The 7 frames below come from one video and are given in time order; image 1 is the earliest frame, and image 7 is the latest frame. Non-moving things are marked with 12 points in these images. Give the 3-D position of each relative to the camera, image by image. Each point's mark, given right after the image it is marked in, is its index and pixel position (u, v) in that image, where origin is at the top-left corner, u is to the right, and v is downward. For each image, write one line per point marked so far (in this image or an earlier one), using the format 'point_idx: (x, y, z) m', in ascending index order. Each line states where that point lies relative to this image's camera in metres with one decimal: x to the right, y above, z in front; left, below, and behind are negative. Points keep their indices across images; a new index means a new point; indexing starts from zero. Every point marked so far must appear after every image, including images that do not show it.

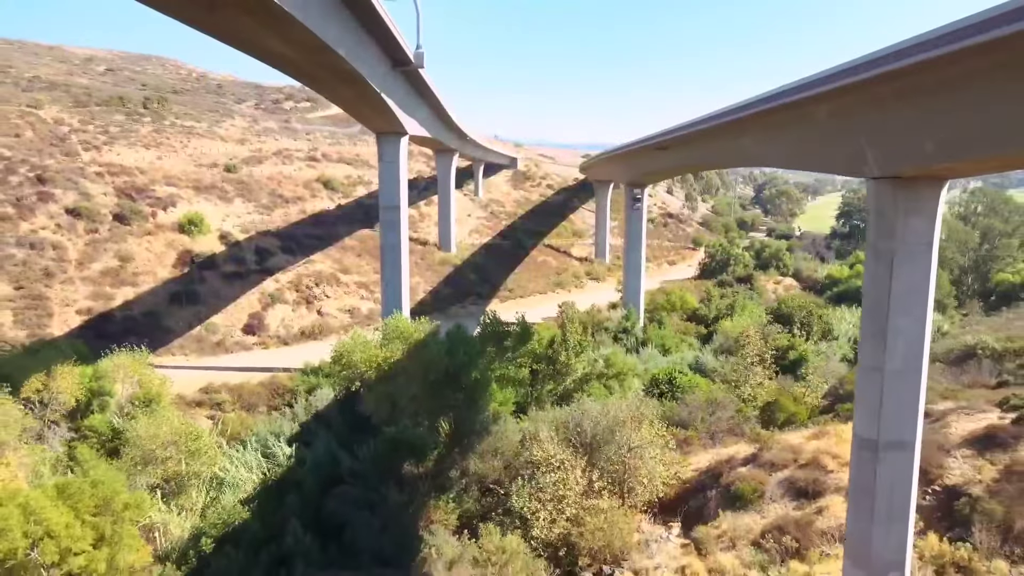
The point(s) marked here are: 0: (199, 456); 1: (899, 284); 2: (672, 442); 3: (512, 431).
0: (-7.3, -3.9, +16.9) m
1: (+6.4, 0.0, +12.3) m
2: (+4.2, -4.2, +19.3) m
3: (0.0, -3.6, +17.8) m
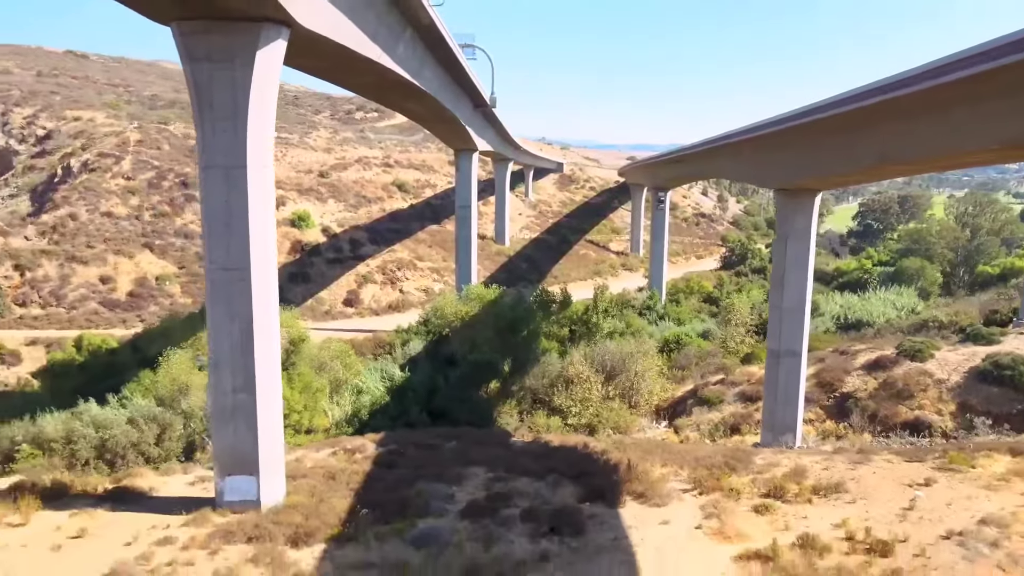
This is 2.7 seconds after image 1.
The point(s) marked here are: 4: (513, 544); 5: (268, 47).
0: (-5.8, -2.9, +25.7) m
1: (+7.6, +0.9, +20.3) m
2: (+5.8, -3.3, +27.3) m
3: (+1.5, -2.7, +26.1) m
4: (0.0, -3.5, +10.0) m
5: (-3.8, +3.8, +11.6) m
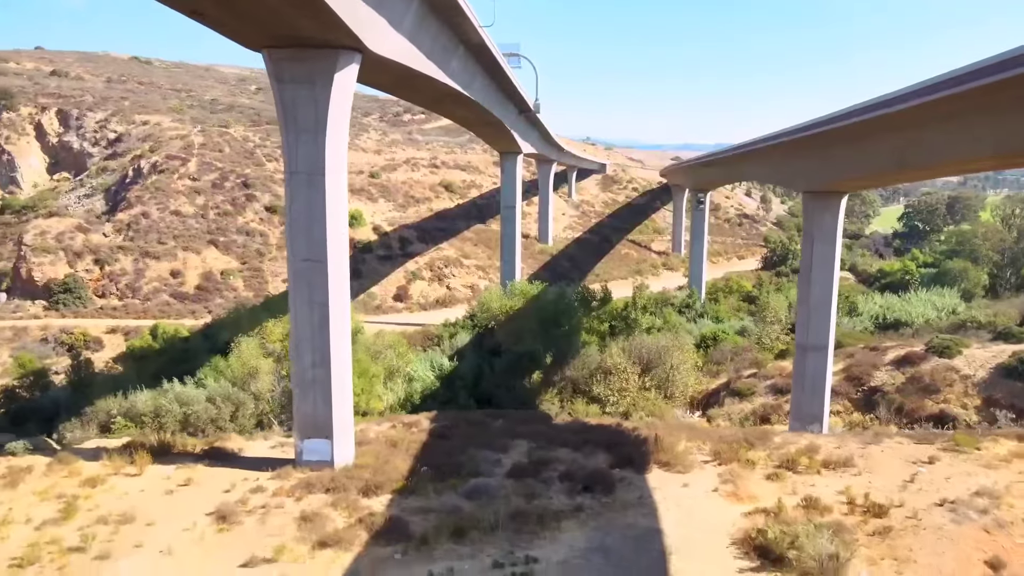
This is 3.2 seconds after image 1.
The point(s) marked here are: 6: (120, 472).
0: (-4.2, -2.7, +27.6) m
1: (+8.9, +1.0, +21.4) m
2: (+7.4, -3.2, +28.6) m
3: (+3.1, -2.5, +27.6) m
4: (+0.6, -3.3, +11.6) m
5: (-3.0, +4.0, +13.5) m
6: (-7.0, -3.3, +13.1) m
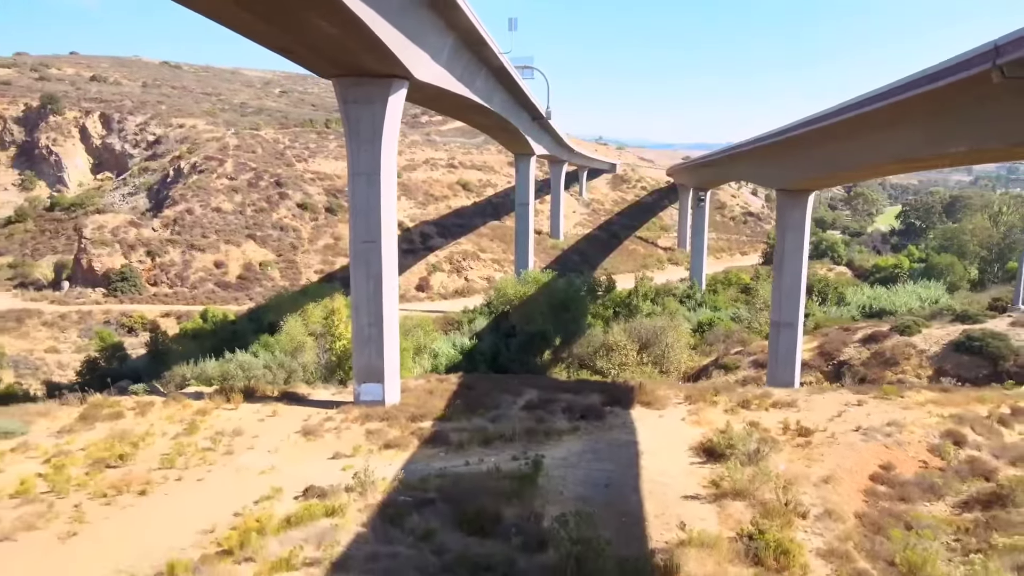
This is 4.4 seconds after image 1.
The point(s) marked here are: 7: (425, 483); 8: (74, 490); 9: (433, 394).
0: (-3.7, -2.1, +31.3) m
1: (+9.3, +1.5, +24.8) m
2: (+8.0, -2.6, +32.1) m
3: (+3.7, -2.0, +31.1) m
4: (+0.9, -2.8, +15.2) m
5: (-2.7, +4.5, +17.1) m
6: (-6.7, -2.7, +16.9) m
7: (-1.4, -3.1, +11.6) m
8: (-6.9, -3.2, +11.6) m
9: (-2.0, -2.6, +18.2) m
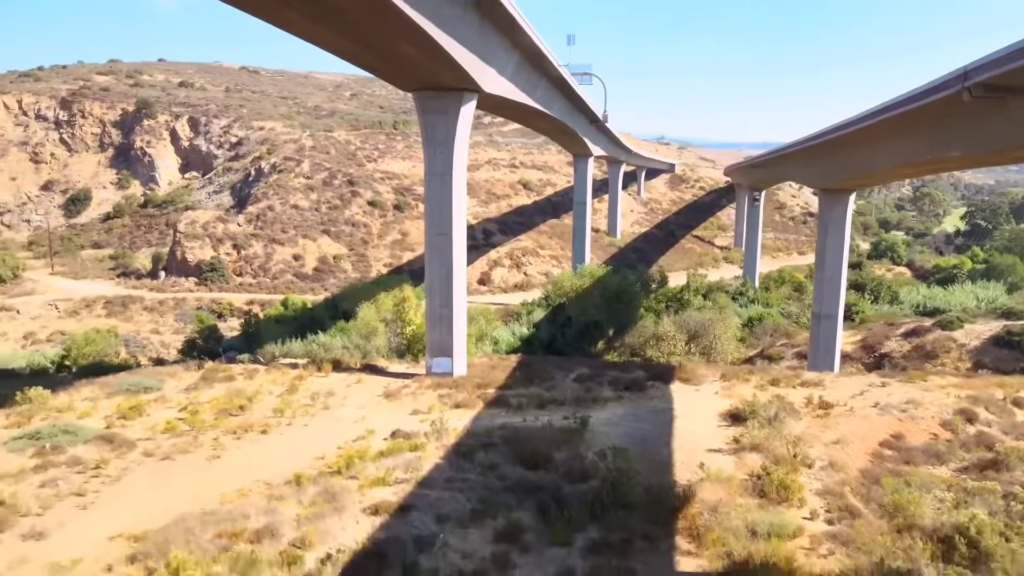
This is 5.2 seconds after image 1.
0: (-1.1, -1.8, +33.8) m
1: (+11.4, +1.7, +26.3) m
2: (+10.6, -2.4, +33.6) m
3: (+6.2, -1.7, +33.0) m
4: (+2.1, -2.5, +17.4) m
5: (-1.2, +4.9, +19.5) m
6: (-5.3, -2.3, +19.6) m
7: (-0.4, -2.7, +14.0) m
8: (-5.9, -2.7, +14.4) m
9: (-0.5, -2.3, +20.6) m
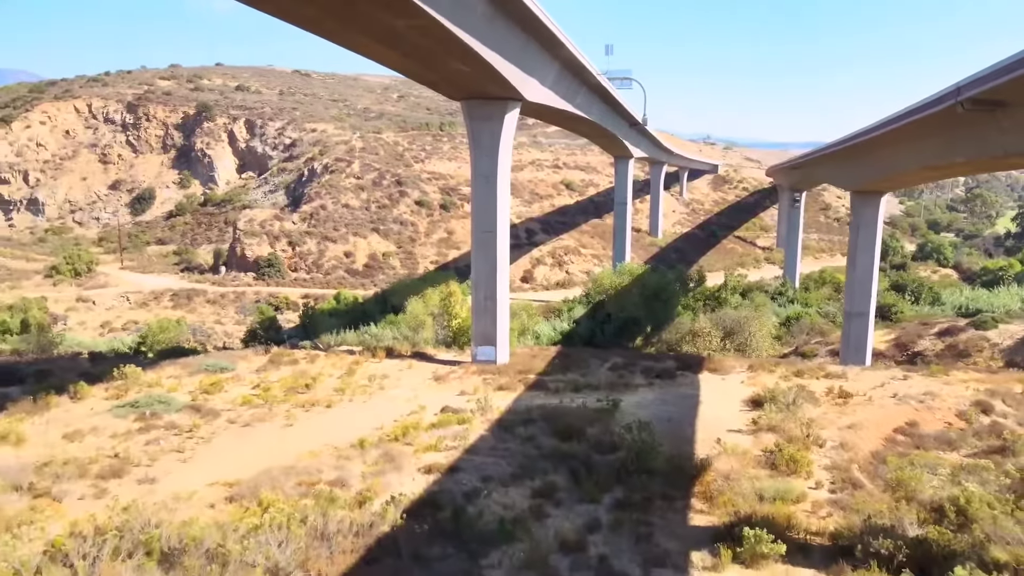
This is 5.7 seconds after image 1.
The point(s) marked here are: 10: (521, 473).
0: (+0.8, -1.6, +35.3) m
1: (+12.9, +1.7, +27.1) m
2: (+12.5, -2.4, +34.4) m
3: (+8.0, -1.6, +34.1) m
4: (+3.1, -2.3, +18.7) m
5: (0.0, +5.0, +21.1) m
6: (-4.1, -2.1, +21.4) m
7: (+0.3, -2.6, +15.5) m
8: (-5.1, -2.5, +16.2) m
9: (+0.7, -2.1, +22.1) m
10: (+0.1, -3.0, +12.0) m
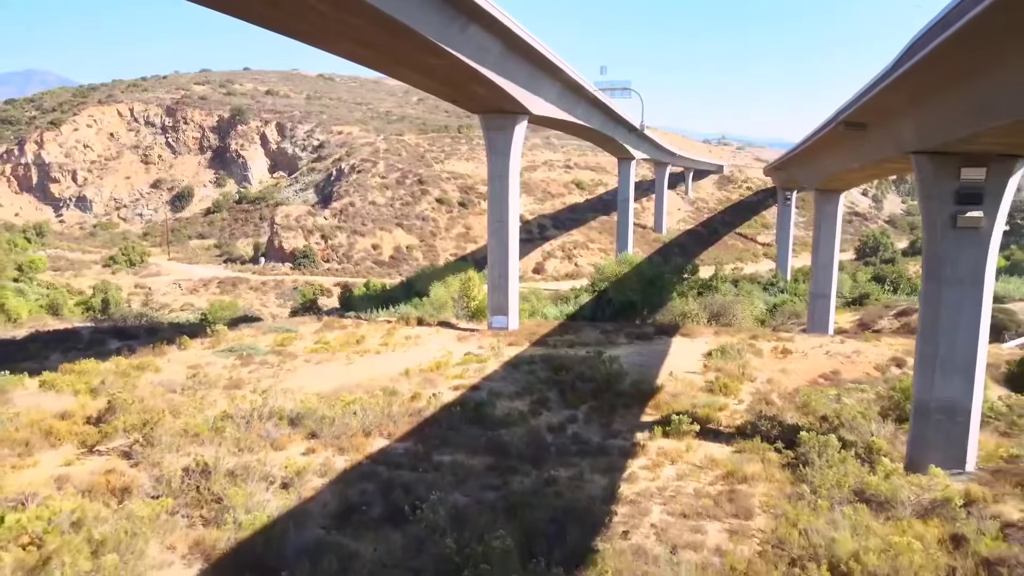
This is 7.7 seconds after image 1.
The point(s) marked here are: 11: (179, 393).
0: (+1.4, -0.9, +39.8) m
1: (+13.3, +2.4, +31.4) m
2: (+13.1, -1.7, +38.7) m
3: (+8.6, -1.0, +38.5) m
4: (+3.4, -1.6, +23.2) m
5: (+0.3, +5.7, +25.6) m
6: (-3.8, -1.4, +26.1) m
7: (+0.5, -1.9, +20.1) m
8: (-4.9, -1.8, +20.9) m
9: (+1.0, -1.4, +26.6) m
10: (+0.3, -2.3, +16.5) m
11: (-6.8, -2.1, +14.9) m
